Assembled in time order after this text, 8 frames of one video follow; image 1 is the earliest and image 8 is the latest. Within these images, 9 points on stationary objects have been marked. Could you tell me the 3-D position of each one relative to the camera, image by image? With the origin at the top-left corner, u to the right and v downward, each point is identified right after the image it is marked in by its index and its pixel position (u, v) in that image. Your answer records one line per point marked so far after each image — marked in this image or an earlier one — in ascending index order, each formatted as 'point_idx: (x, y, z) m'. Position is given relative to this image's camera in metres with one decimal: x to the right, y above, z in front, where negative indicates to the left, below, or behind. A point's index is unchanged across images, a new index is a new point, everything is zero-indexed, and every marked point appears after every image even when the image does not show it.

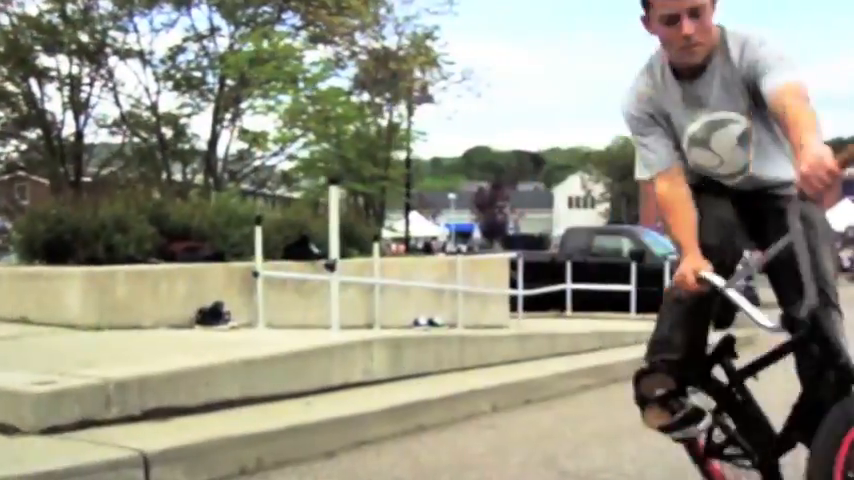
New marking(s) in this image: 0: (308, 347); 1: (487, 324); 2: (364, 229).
0: (-0.5, -0.5, +6.1) m
1: (+0.6, -0.8, +13.6) m
2: (-0.6, +0.1, +13.0) m
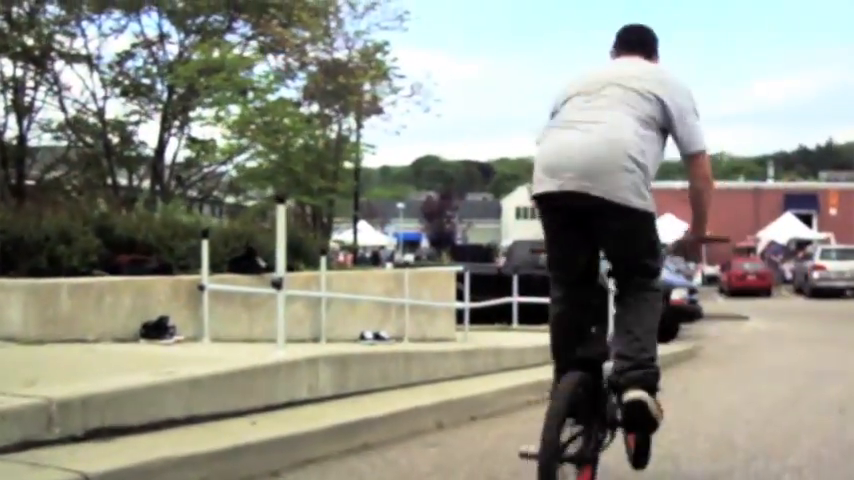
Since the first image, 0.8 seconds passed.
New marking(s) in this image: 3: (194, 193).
0: (-0.8, -0.6, +6.1) m
1: (+0.1, -1.0, +13.6) m
2: (-1.1, 0.0, +13.0) m
3: (-3.2, +0.7, +18.8) m
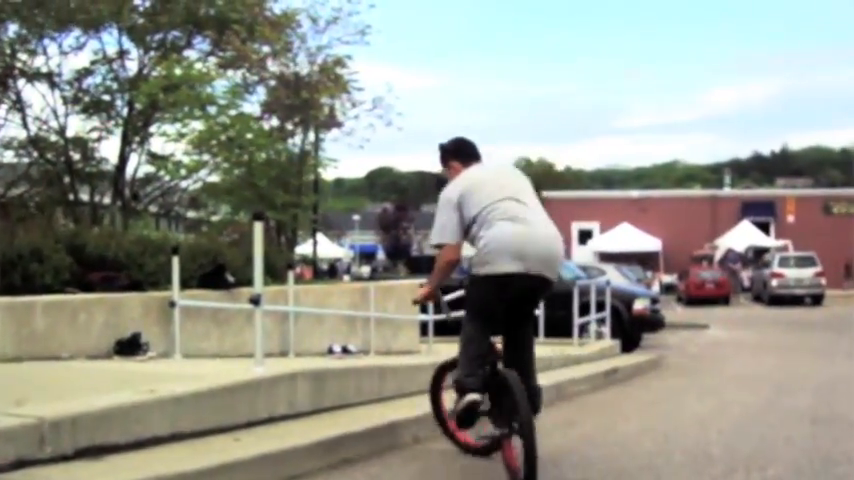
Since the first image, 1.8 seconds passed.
0: (-0.9, -0.6, +6.1) m
1: (-0.3, -1.1, +13.7) m
2: (-1.4, -0.2, +13.0) m
3: (-3.8, +0.4, +18.7) m
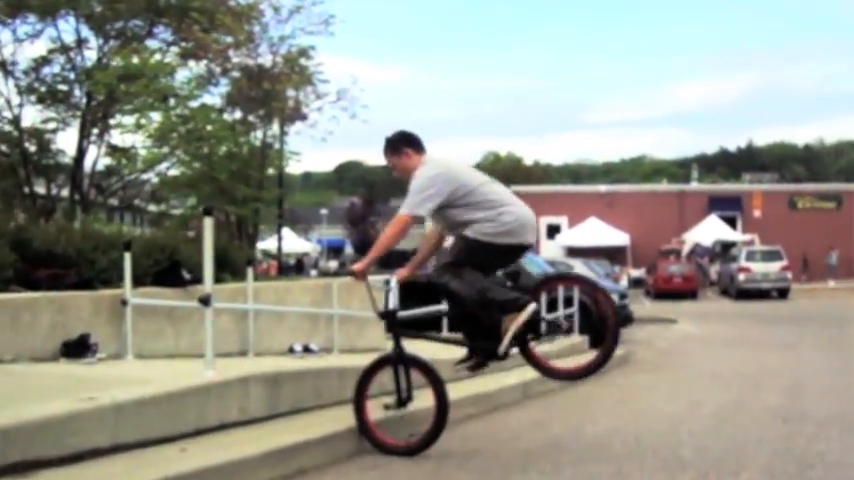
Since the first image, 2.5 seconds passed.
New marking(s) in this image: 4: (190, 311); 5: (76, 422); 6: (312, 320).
0: (-1.0, -0.6, +5.8) m
1: (-0.6, -1.1, +13.3) m
2: (-1.8, -0.1, +12.6) m
3: (-4.2, +0.5, +18.3) m
4: (-1.7, -0.5, +9.8) m
5: (-1.3, -0.7, +5.0) m
6: (-1.1, -0.7, +12.4) m
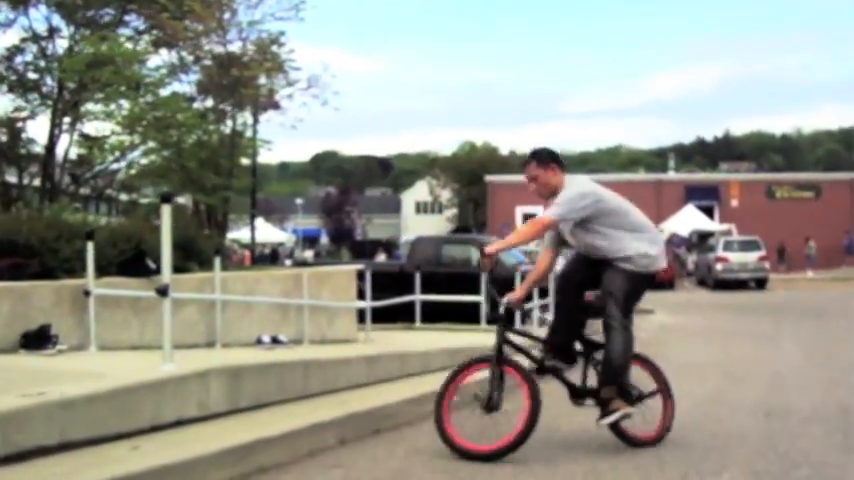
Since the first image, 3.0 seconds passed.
0: (-1.2, -0.6, +5.5) m
1: (-0.9, -1.0, +13.1) m
2: (-2.0, 0.0, +12.4) m
3: (-4.6, +0.7, +18.0) m
4: (-1.9, -0.4, +9.5) m
5: (-1.4, -0.6, +4.8) m
6: (-1.3, -0.6, +12.1) m
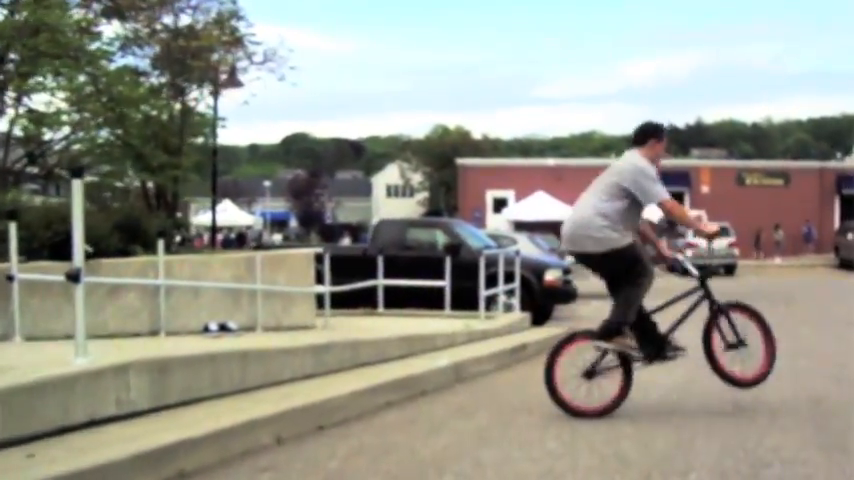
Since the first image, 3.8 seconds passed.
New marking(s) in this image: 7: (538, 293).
0: (-1.4, -0.5, +4.9) m
1: (-1.3, -0.8, +12.5) m
2: (-2.4, +0.1, +11.8) m
3: (-5.1, +0.9, +17.3) m
4: (-2.2, -0.3, +8.9) m
5: (-1.6, -0.6, +4.2) m
6: (-1.7, -0.5, +11.5) m
7: (+1.2, -0.6, +15.2) m
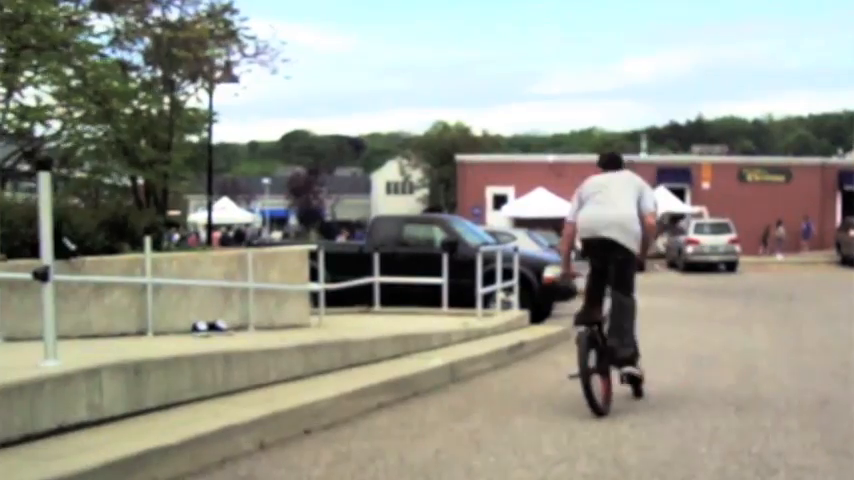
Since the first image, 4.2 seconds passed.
0: (-1.4, -0.5, +4.7) m
1: (-1.3, -0.8, +12.2) m
2: (-2.4, +0.2, +11.5) m
3: (-5.1, +0.9, +17.0) m
4: (-2.3, -0.3, +8.6) m
5: (-1.7, -0.5, +3.9) m
6: (-1.7, -0.5, +11.2) m
7: (+1.2, -0.6, +14.9) m
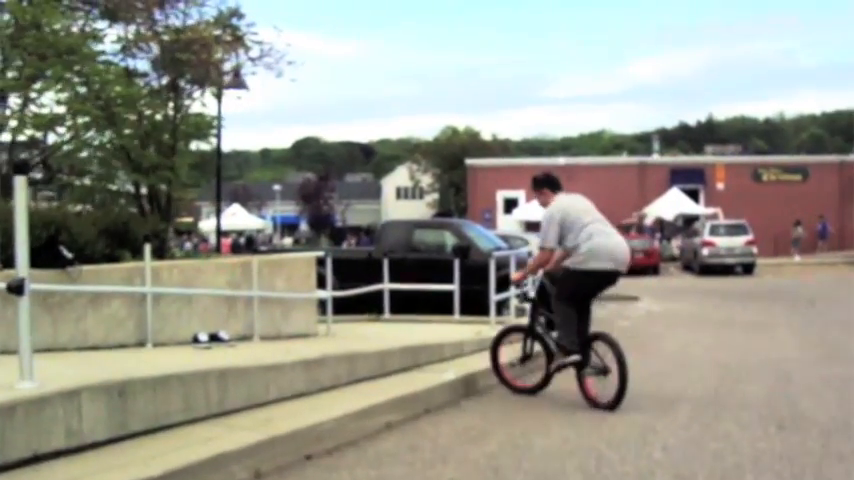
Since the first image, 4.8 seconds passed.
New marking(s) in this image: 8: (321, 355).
0: (-1.4, -0.5, +4.2) m
1: (-1.2, -0.8, +11.7) m
2: (-2.4, +0.1, +11.0) m
3: (-5.0, +0.8, +16.6) m
4: (-2.2, -0.3, +8.2) m
5: (-1.6, -0.6, +3.4) m
6: (-1.6, -0.5, +10.8) m
7: (+1.3, -0.6, +14.5) m
8: (-0.6, -0.6, +7.2) m
